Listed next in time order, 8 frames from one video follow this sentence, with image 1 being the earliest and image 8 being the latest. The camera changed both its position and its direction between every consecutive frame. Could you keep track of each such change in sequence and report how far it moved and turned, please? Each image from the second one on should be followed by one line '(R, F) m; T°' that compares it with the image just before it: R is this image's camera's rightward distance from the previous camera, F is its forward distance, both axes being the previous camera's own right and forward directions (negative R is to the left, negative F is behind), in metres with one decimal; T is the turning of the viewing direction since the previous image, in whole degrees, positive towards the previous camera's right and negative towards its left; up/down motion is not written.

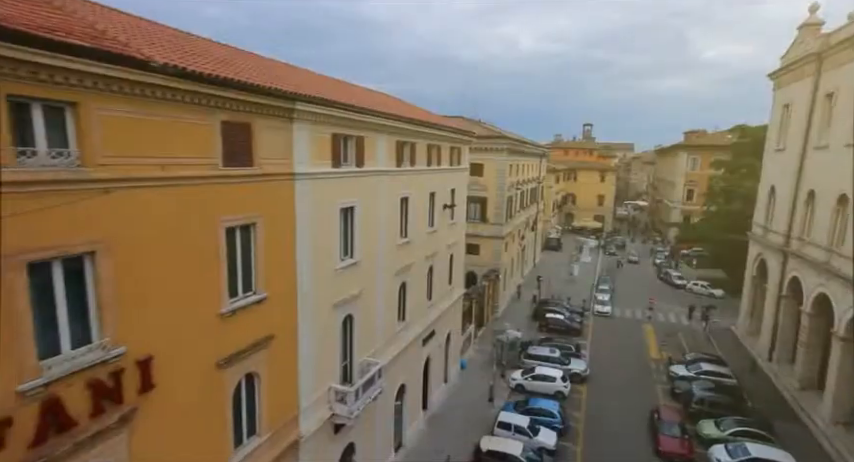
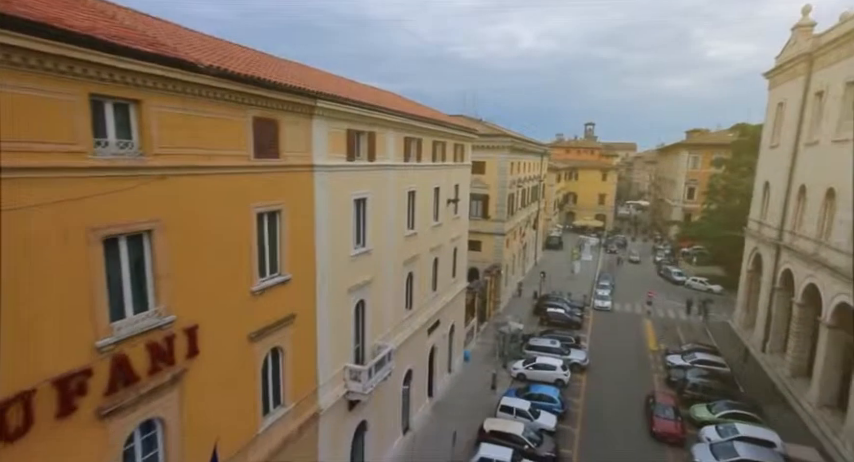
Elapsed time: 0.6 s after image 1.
(-0.2, -0.9) m; 0°
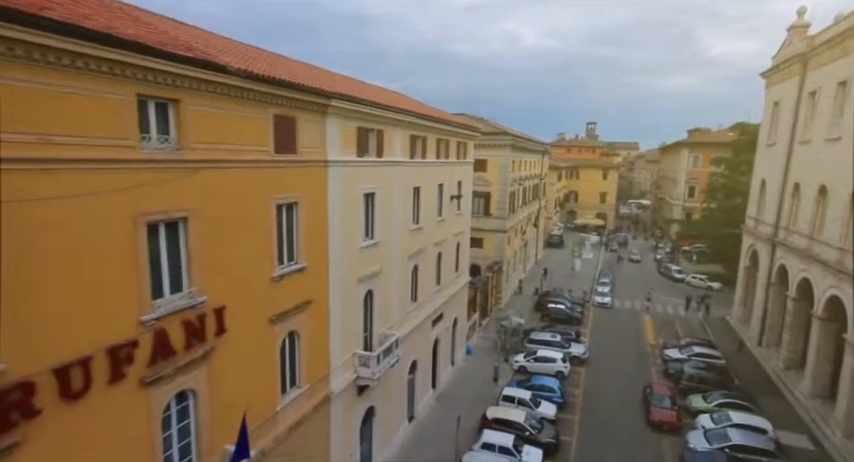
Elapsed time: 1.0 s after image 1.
(-0.1, -0.7) m; 0°
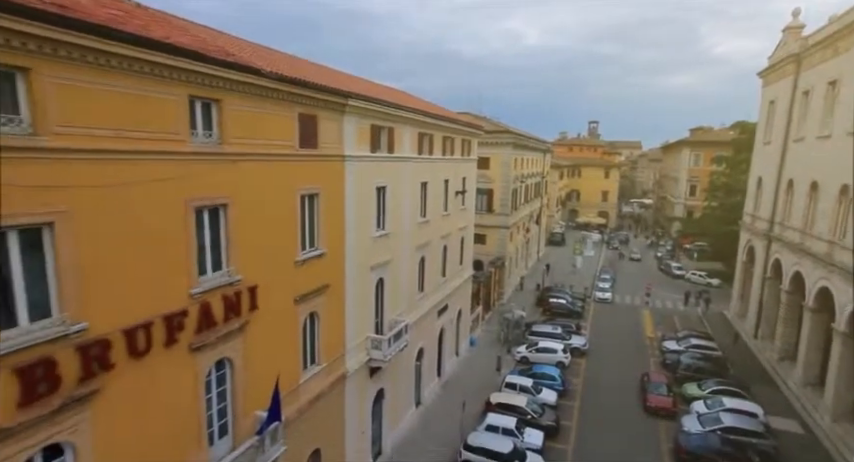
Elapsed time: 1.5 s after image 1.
(-0.2, -0.9) m; 0°
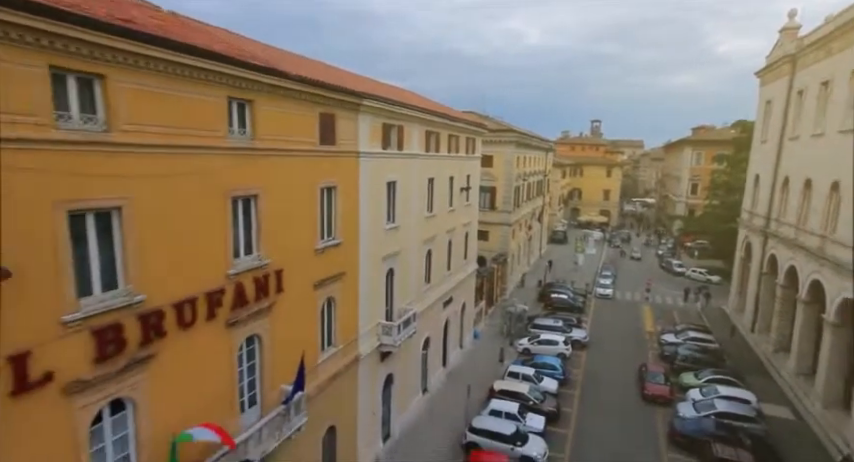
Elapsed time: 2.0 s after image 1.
(-0.2, -0.8) m; 0°
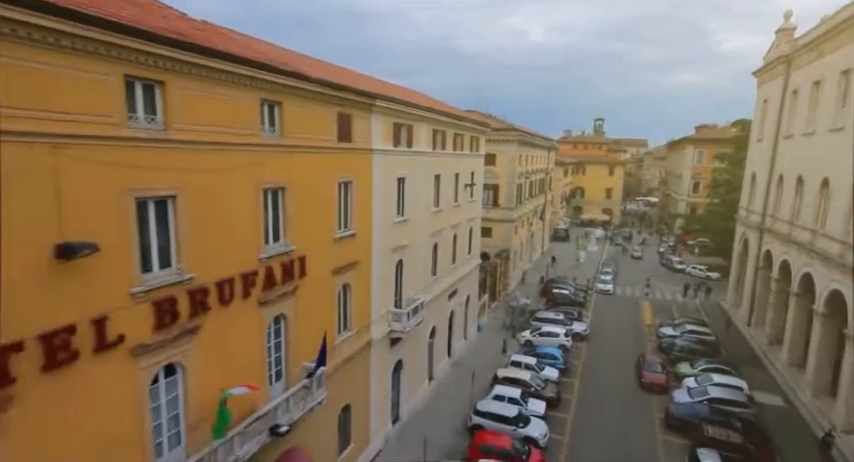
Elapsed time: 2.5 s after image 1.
(-0.2, -0.9) m; 0°
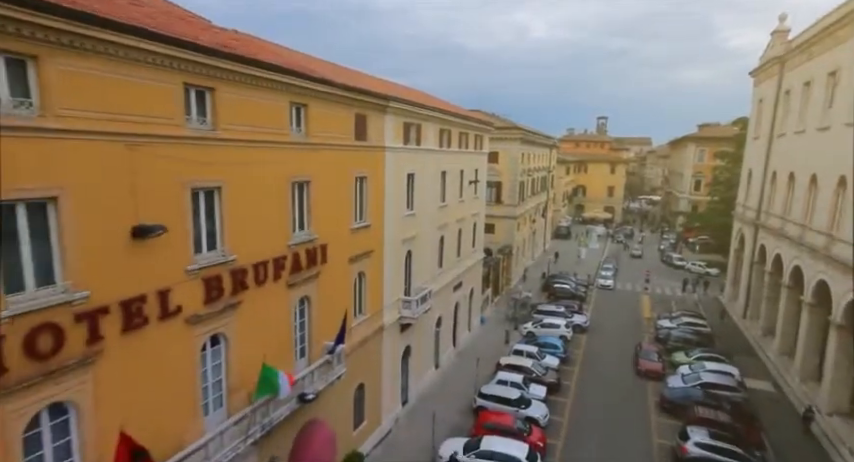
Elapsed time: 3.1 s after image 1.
(-0.2, -1.1) m; 0°
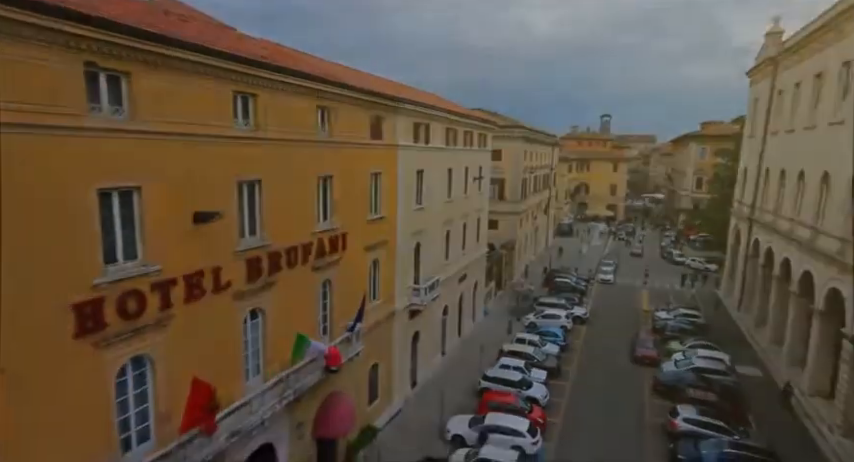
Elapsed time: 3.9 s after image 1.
(-0.2, -1.2) m; 0°
